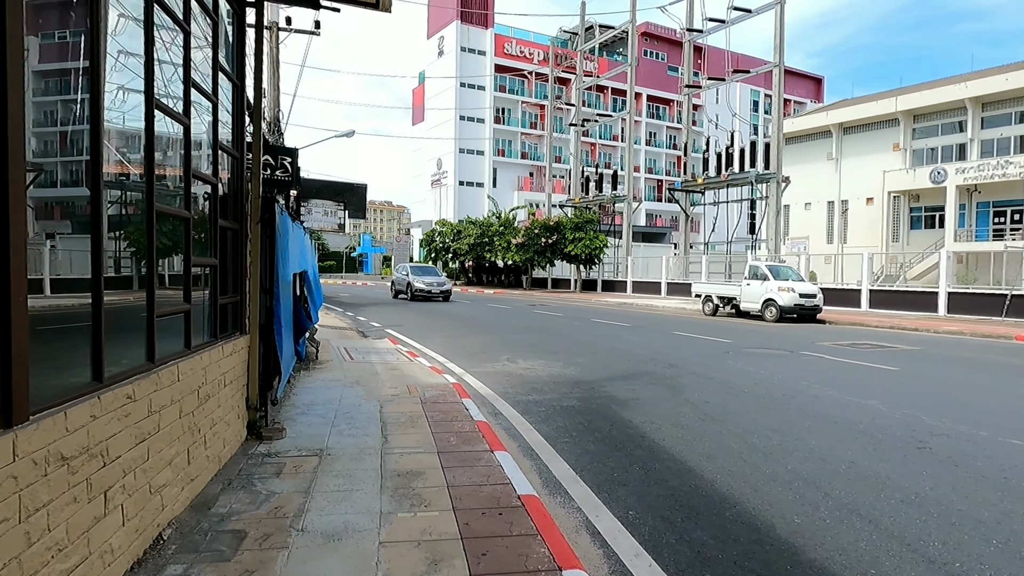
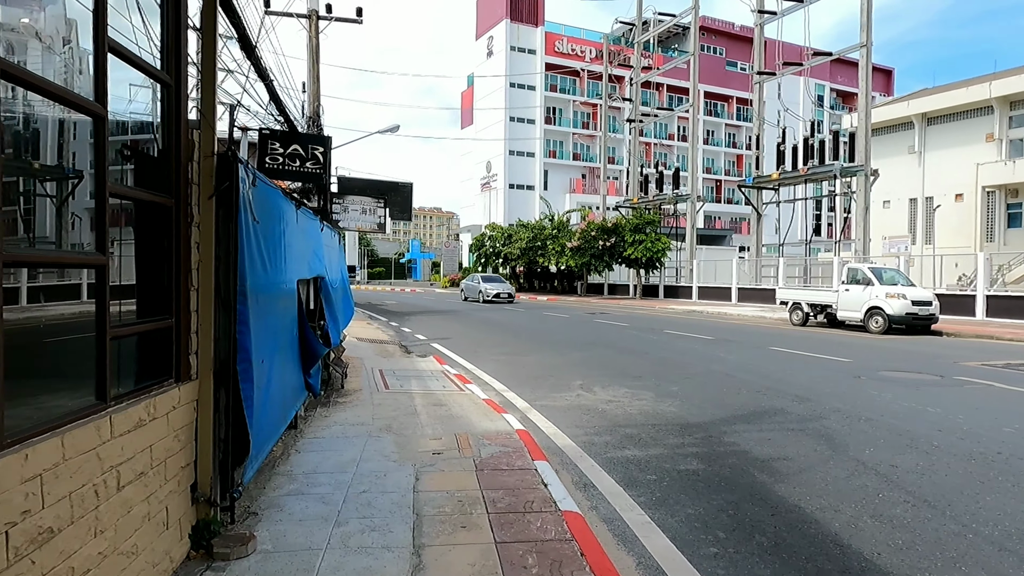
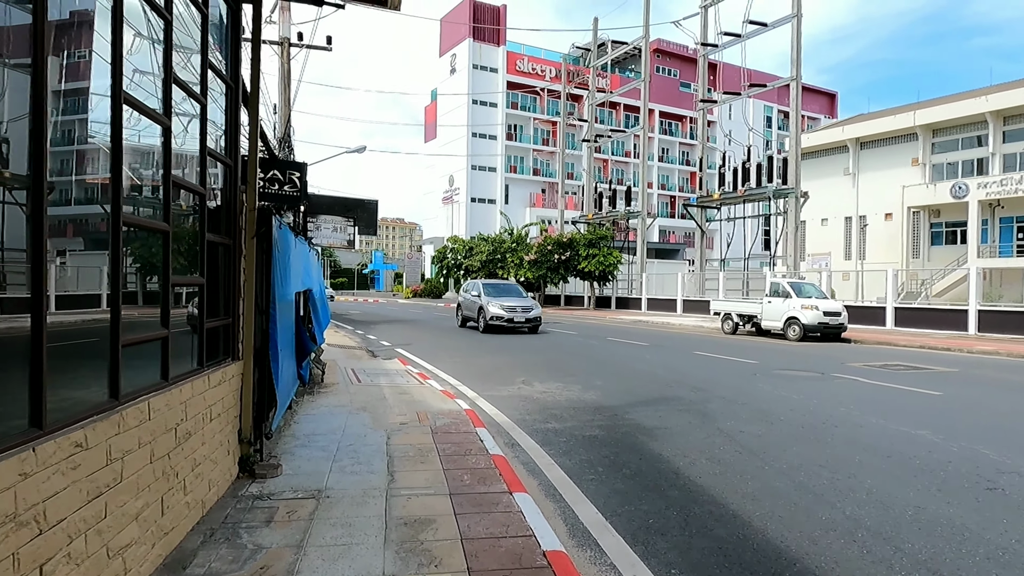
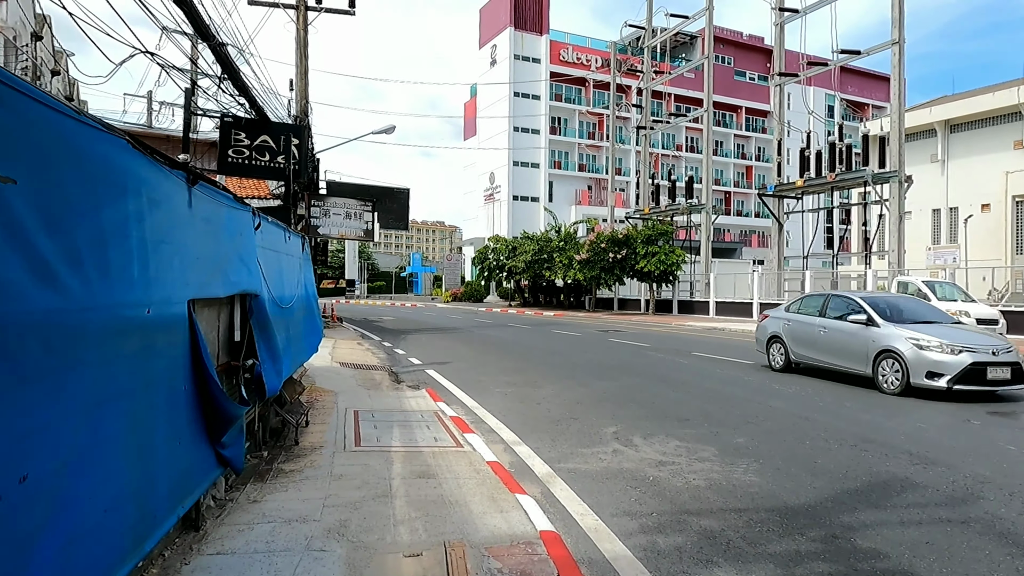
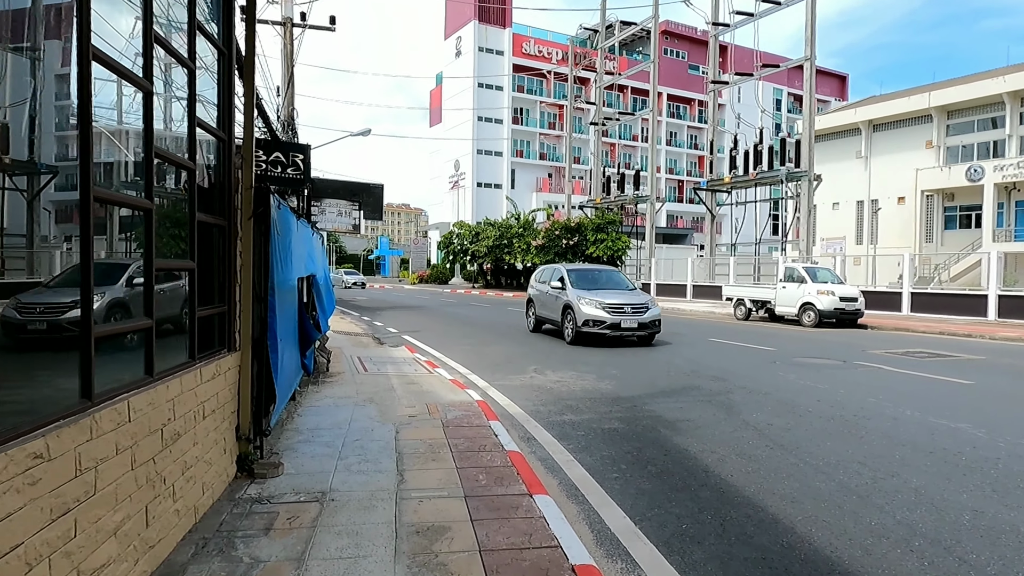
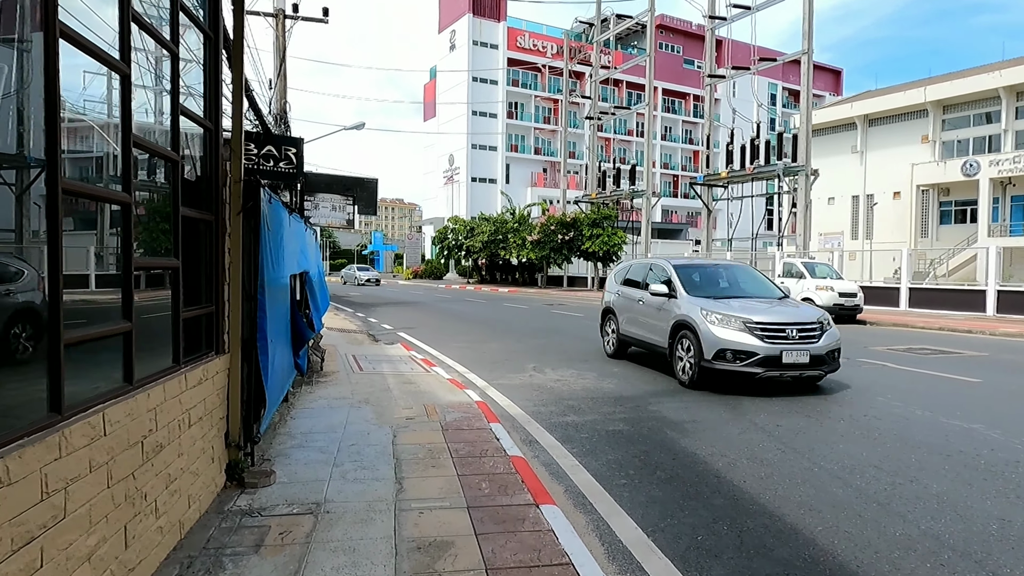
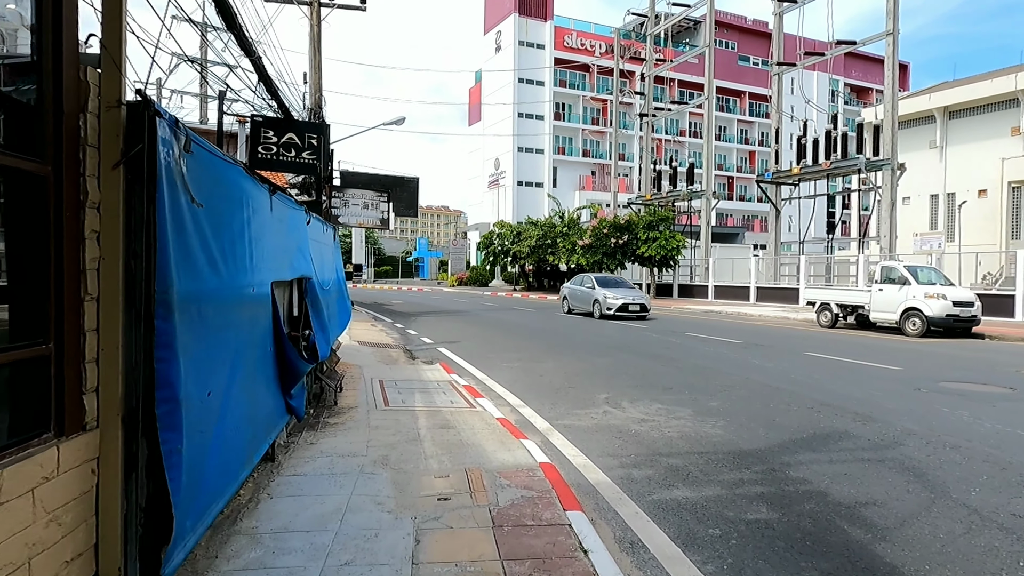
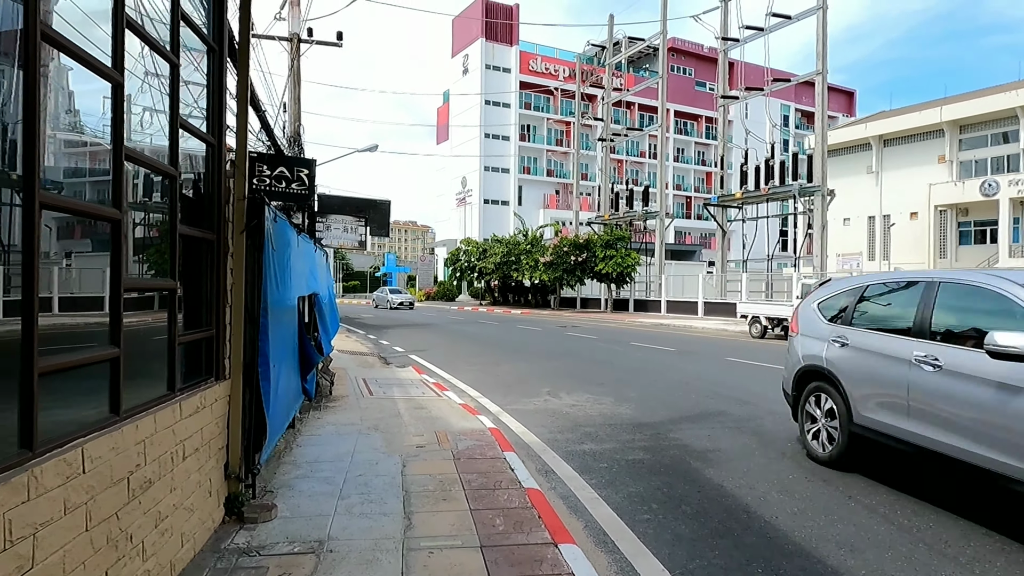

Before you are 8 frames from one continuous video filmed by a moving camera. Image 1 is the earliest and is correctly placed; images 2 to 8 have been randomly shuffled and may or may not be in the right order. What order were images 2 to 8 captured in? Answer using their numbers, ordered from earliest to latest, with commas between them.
3, 5, 6, 8, 2, 7, 4
